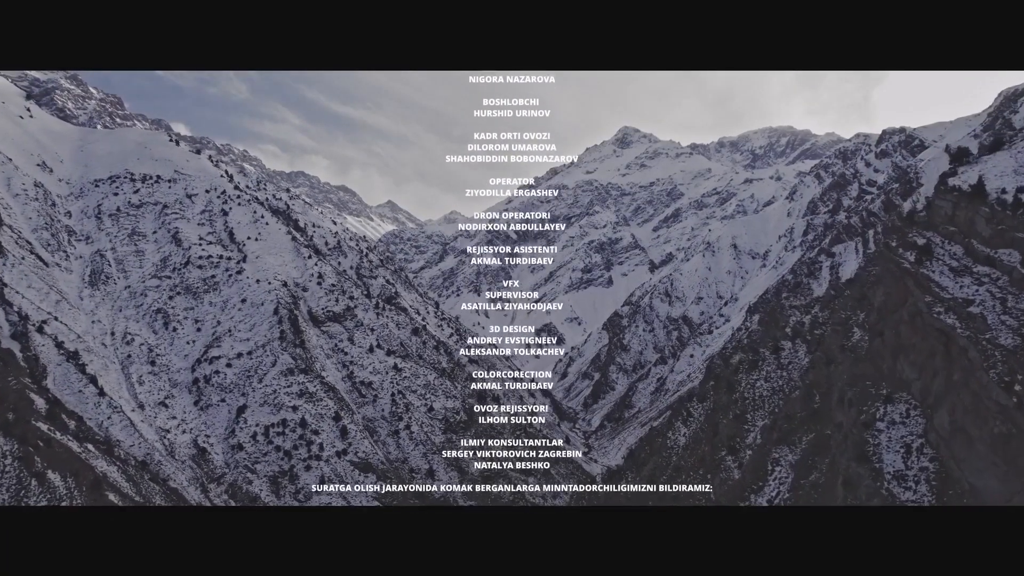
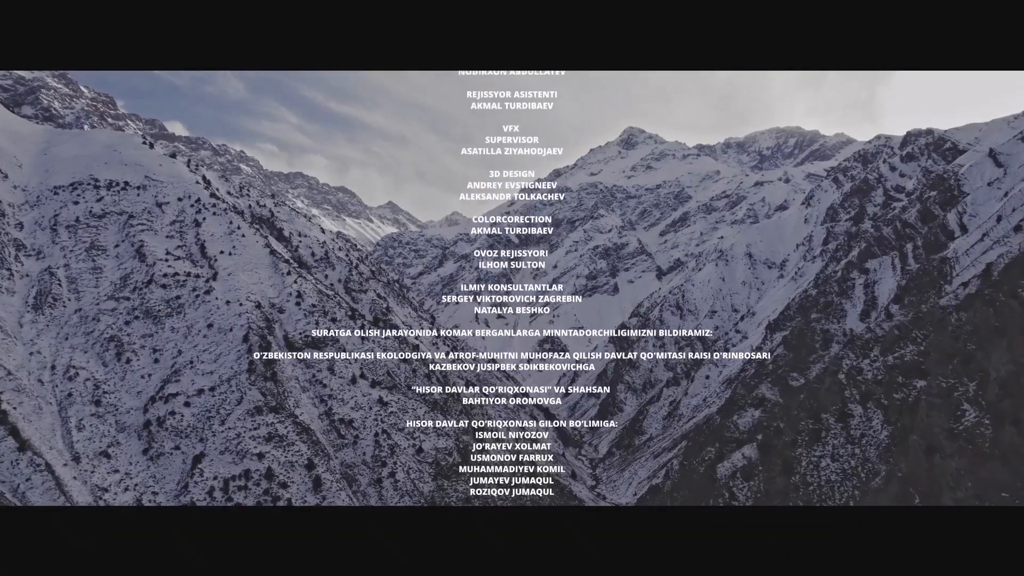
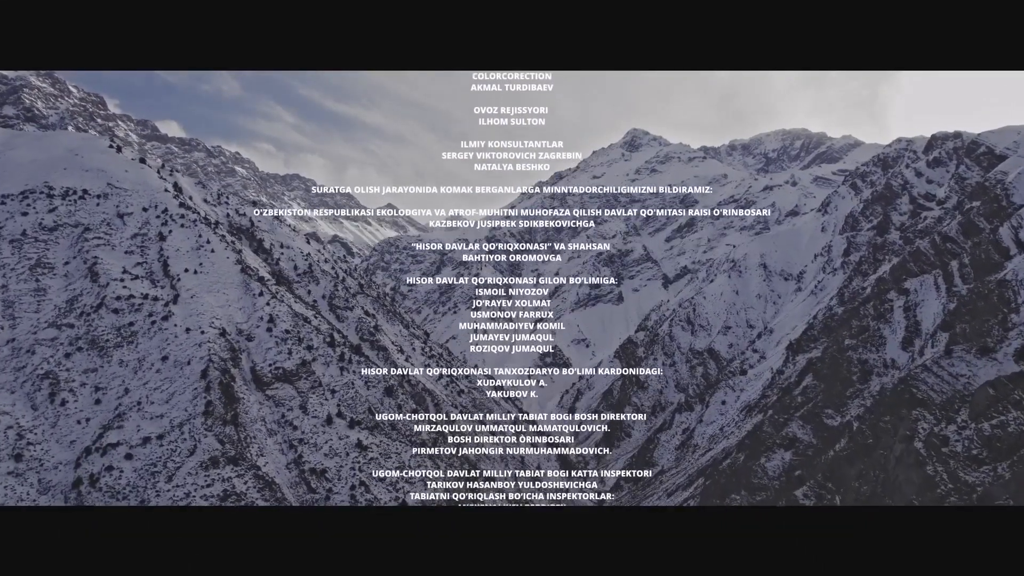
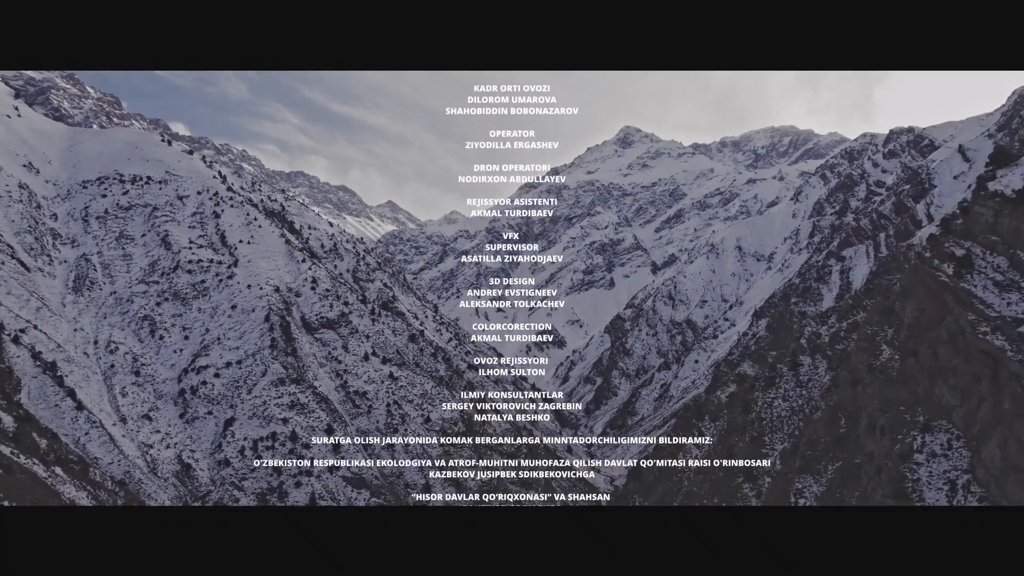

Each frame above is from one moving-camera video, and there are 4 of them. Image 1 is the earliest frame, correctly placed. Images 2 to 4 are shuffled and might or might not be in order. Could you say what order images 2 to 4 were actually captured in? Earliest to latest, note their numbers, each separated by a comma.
4, 2, 3
